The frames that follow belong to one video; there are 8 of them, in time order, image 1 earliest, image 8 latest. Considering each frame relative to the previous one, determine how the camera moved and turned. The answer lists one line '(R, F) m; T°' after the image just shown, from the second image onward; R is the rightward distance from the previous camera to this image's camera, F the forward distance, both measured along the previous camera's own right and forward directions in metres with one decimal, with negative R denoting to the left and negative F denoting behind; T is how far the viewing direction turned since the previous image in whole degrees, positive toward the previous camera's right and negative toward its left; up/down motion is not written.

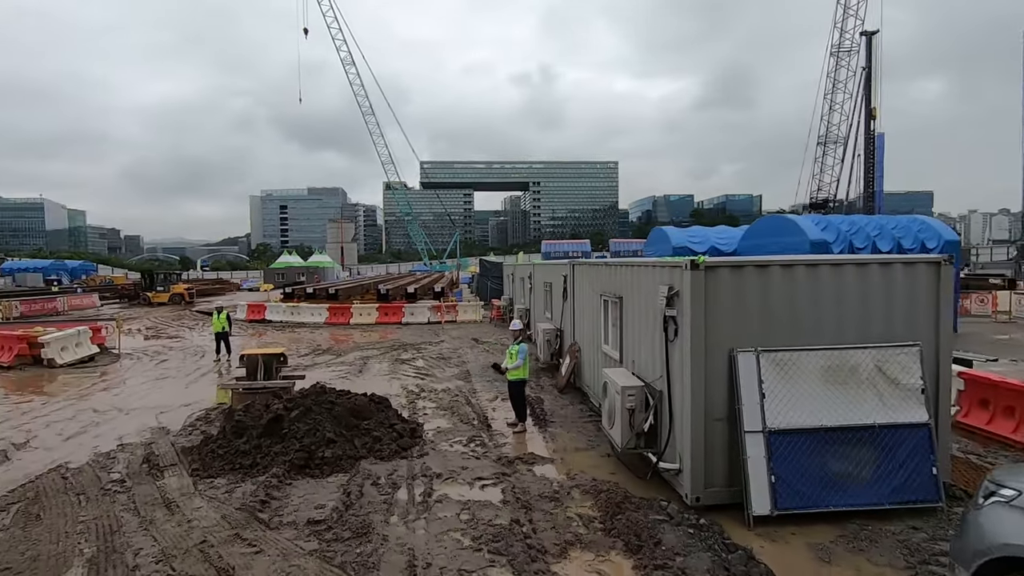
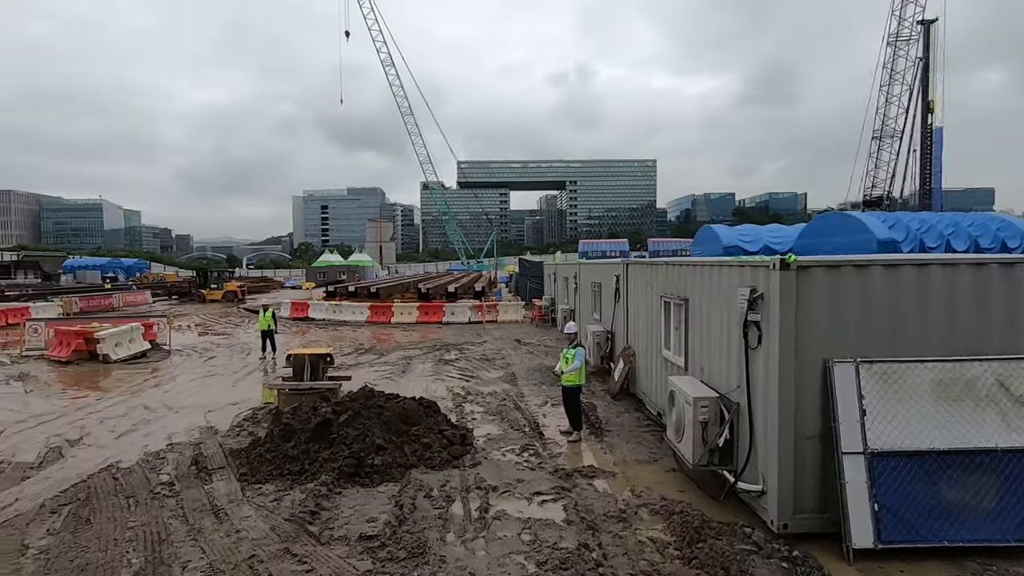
(-0.3, +0.4) m; -4°
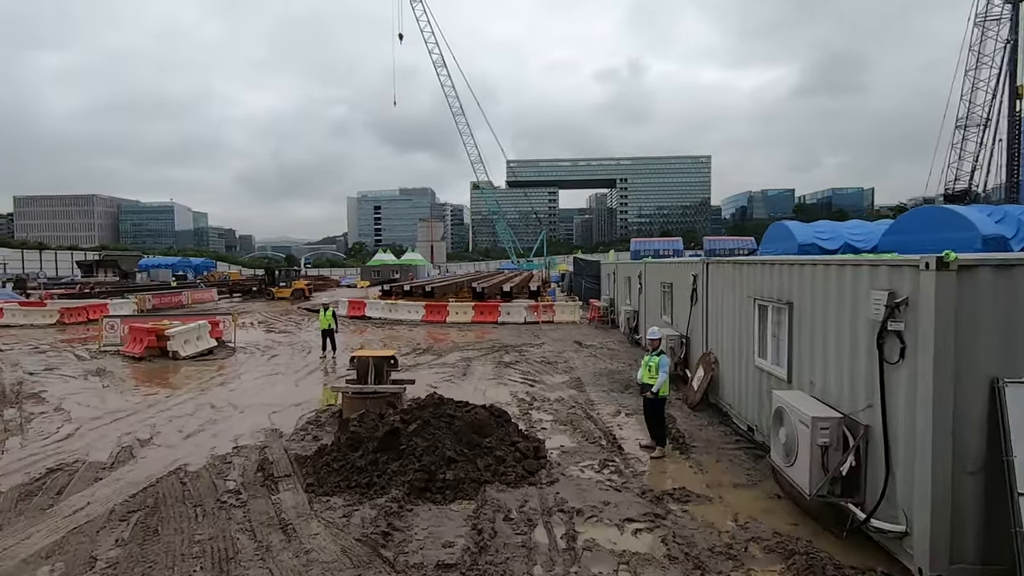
(-0.4, +0.5) m; -5°
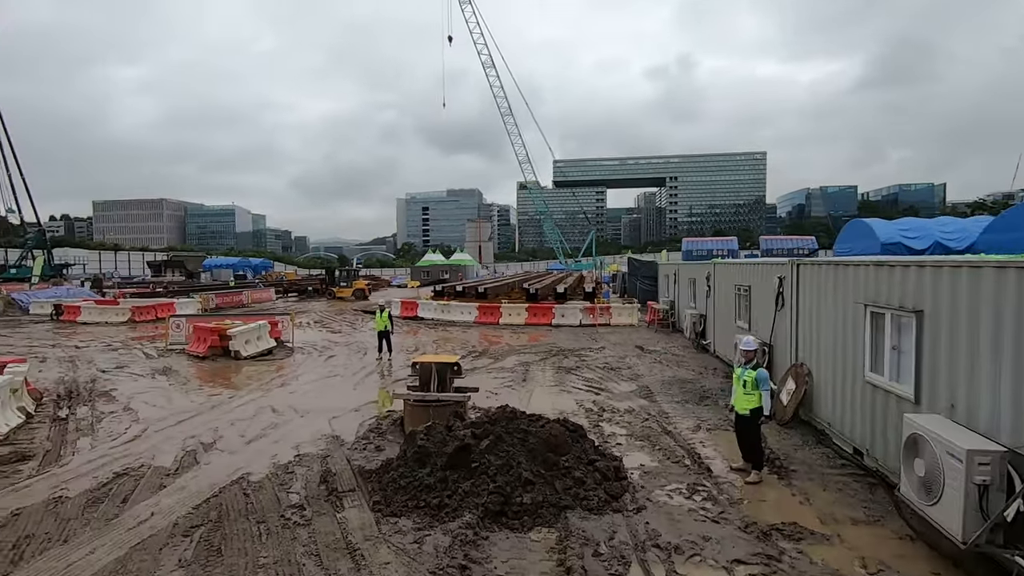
(-0.4, +0.5) m; -5°
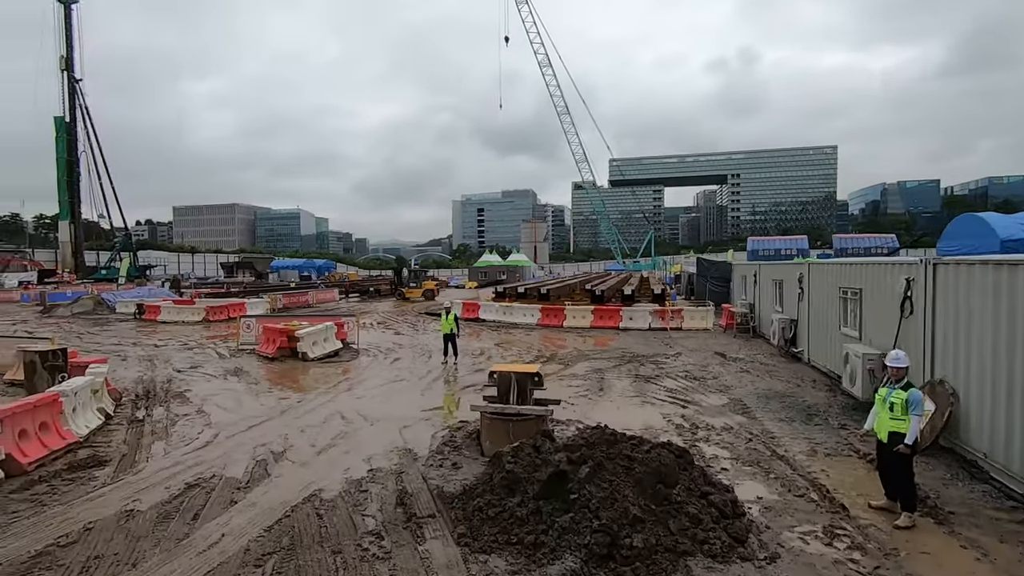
(-0.5, +0.7) m; -6°
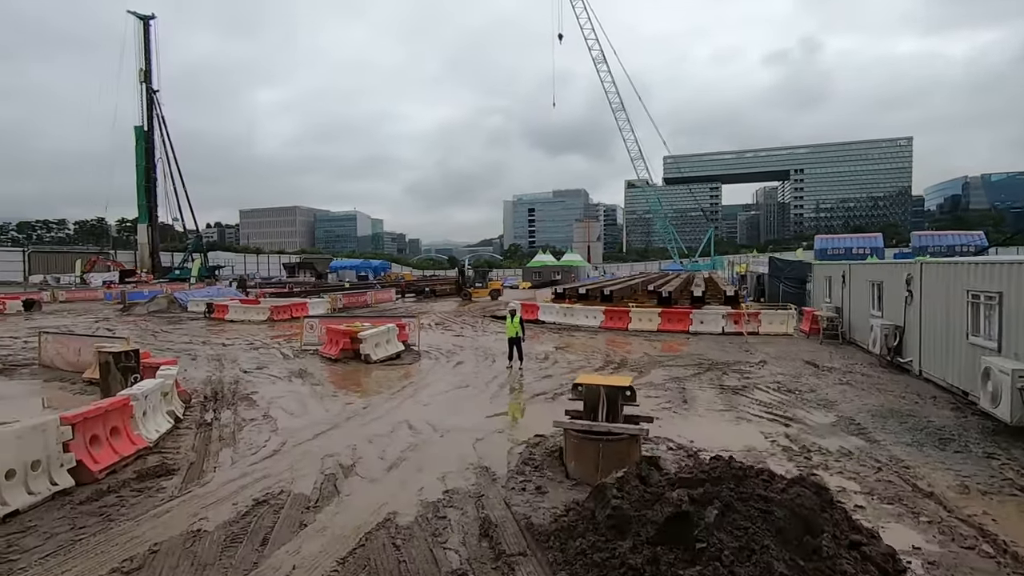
(-0.5, +0.7) m; -5°
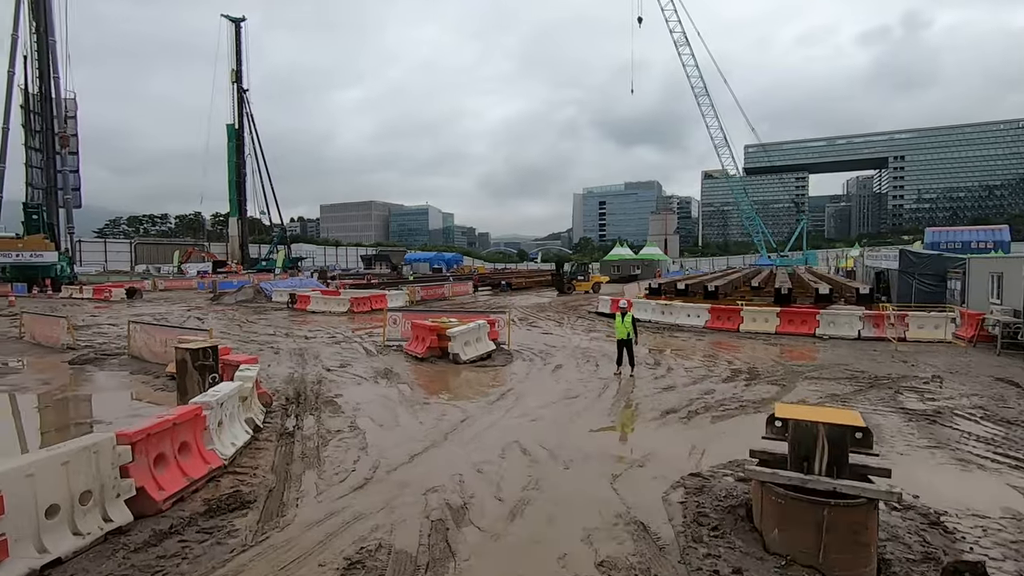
(-1.0, +1.7) m; -7°
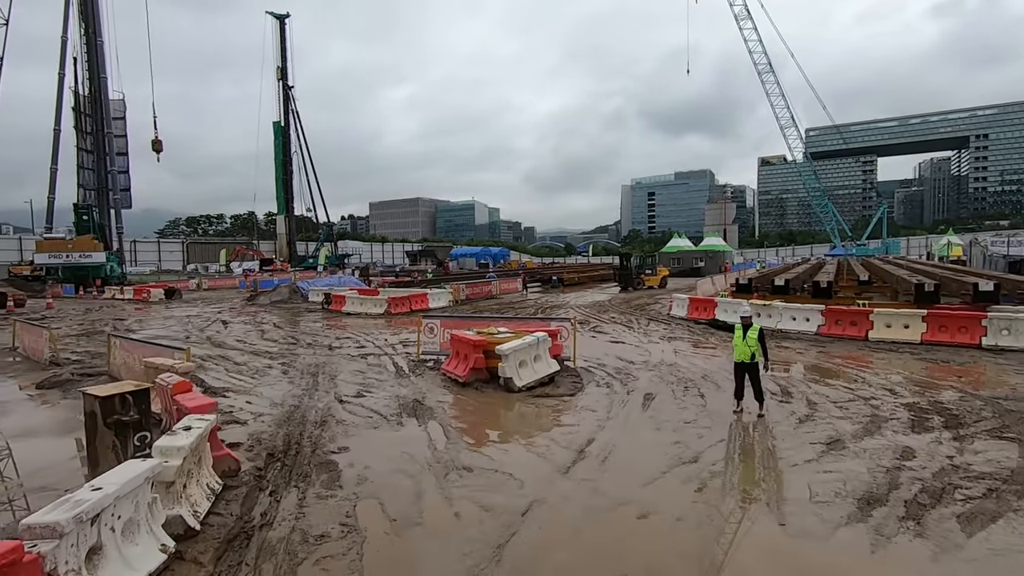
(-0.4, +3.4) m; -5°
